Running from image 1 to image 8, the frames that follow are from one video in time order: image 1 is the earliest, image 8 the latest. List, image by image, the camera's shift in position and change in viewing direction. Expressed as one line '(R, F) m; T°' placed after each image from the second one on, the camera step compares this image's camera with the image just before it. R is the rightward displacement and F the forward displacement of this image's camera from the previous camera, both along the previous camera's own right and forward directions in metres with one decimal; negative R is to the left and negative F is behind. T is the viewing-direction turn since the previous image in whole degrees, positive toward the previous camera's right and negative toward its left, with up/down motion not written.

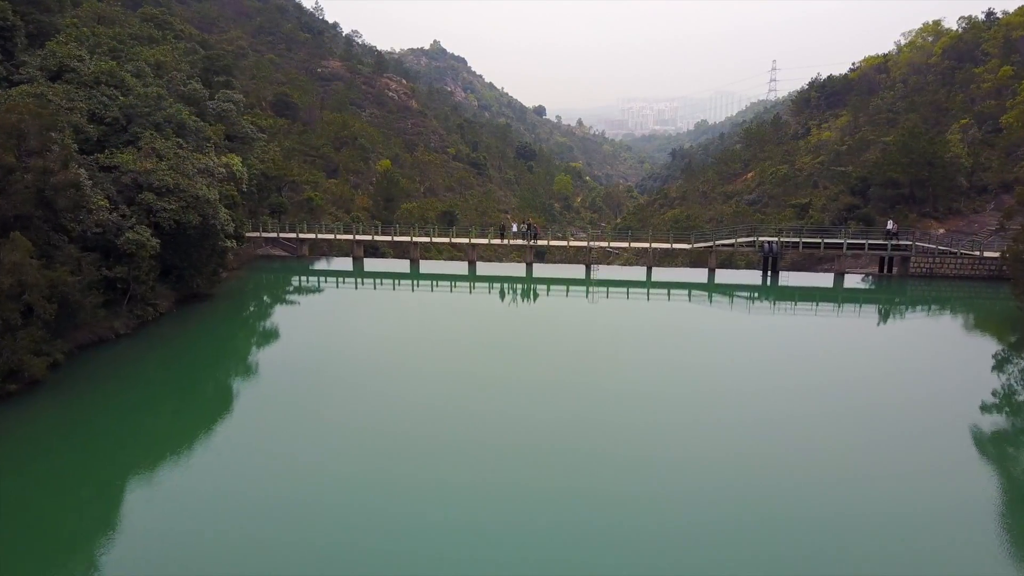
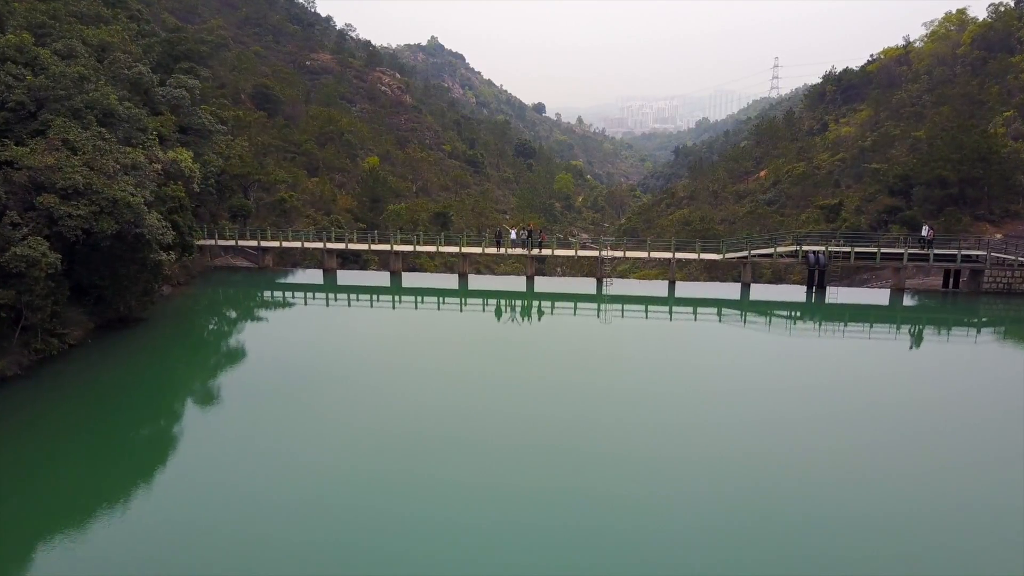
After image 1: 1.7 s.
(0.0, +3.7) m; 0°
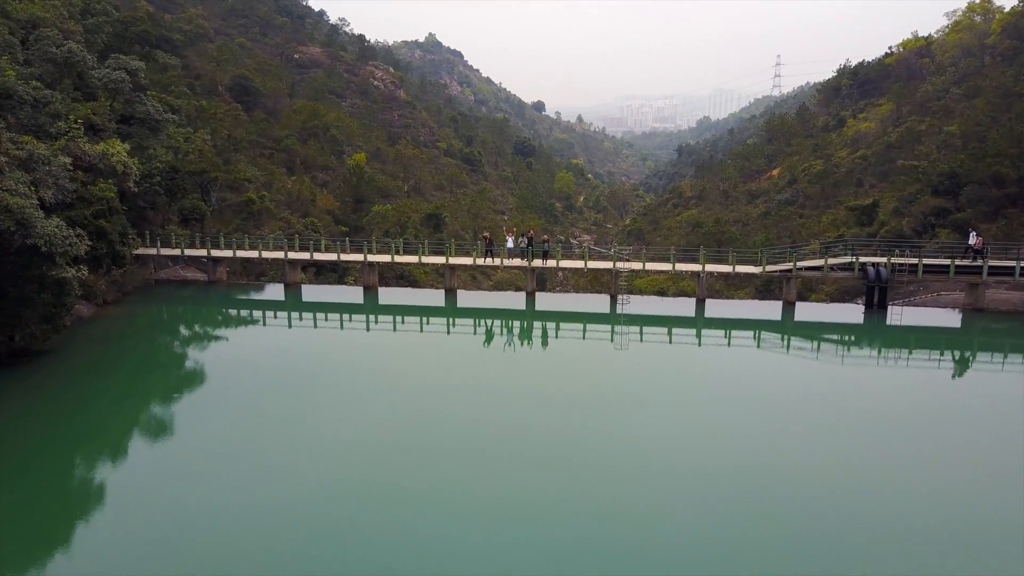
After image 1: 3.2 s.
(+0.1, +3.5) m; 0°
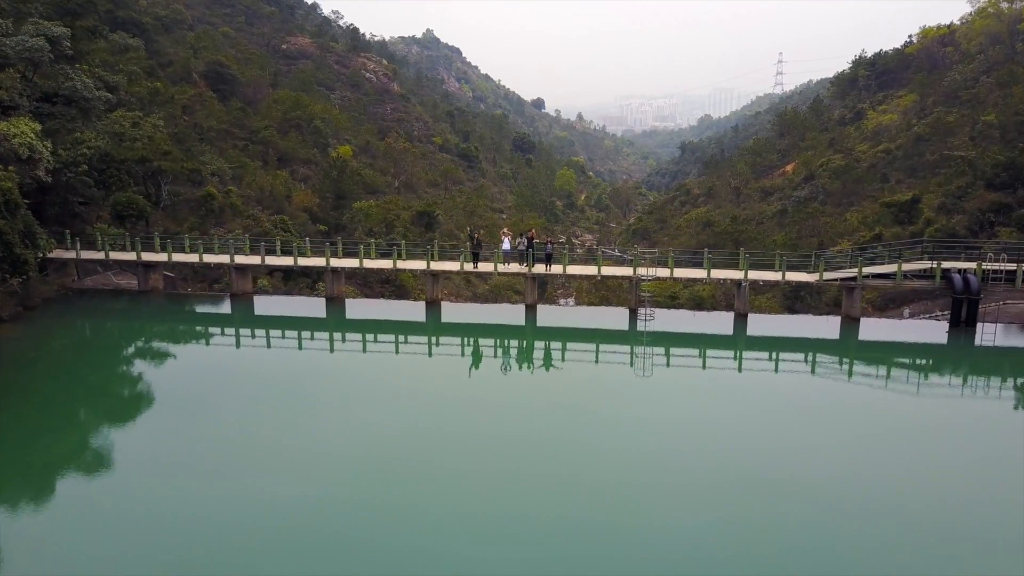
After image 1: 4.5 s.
(+0.1, +3.3) m; 0°
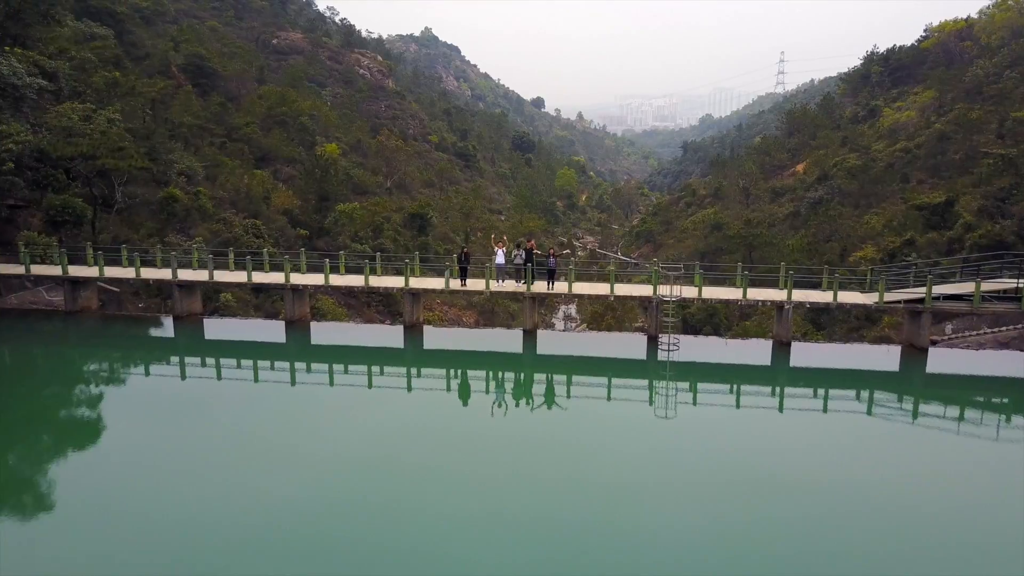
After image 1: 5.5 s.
(+0.1, +2.4) m; 0°
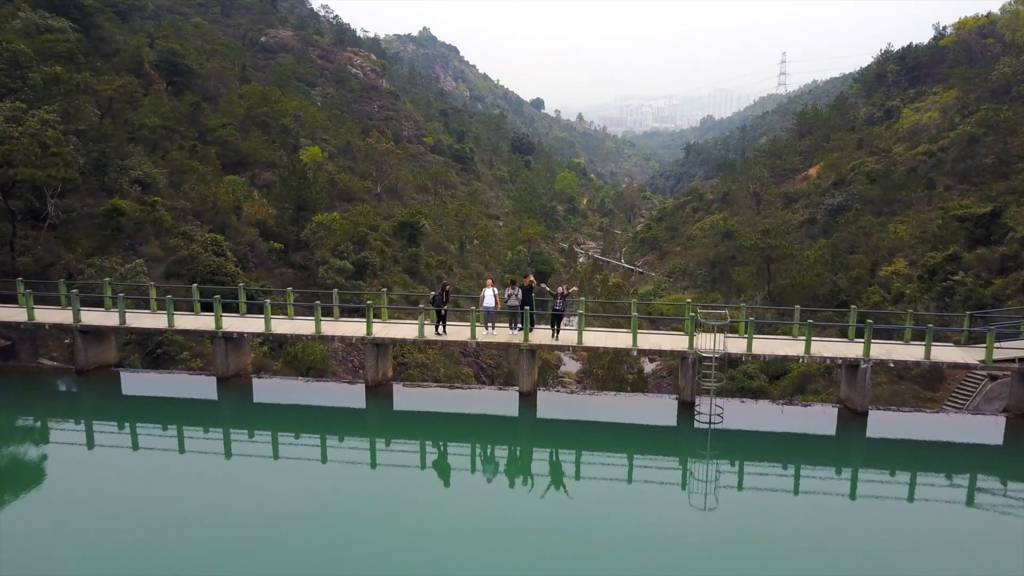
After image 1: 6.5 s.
(+0.1, +2.7) m; 0°
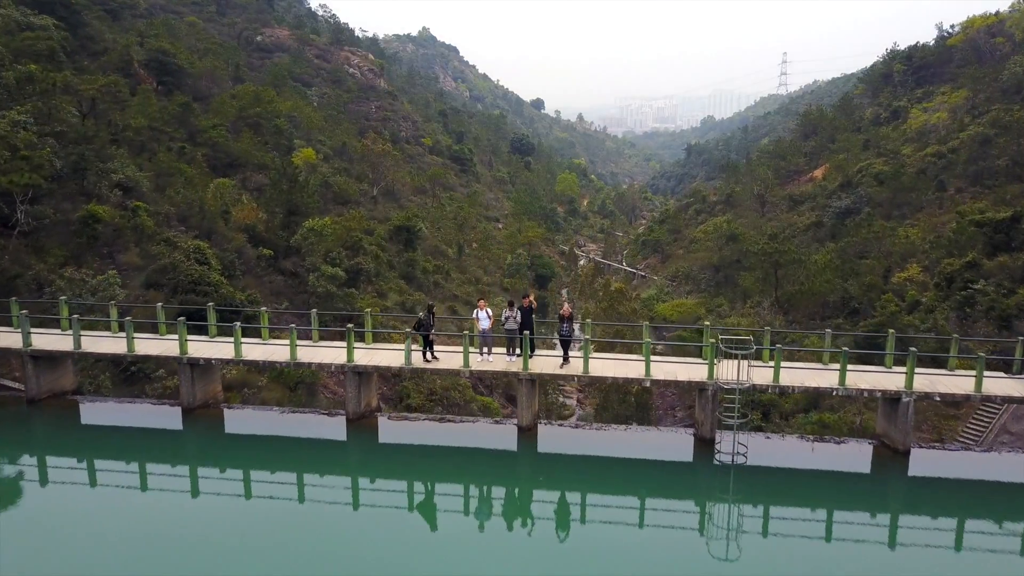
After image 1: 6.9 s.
(0.0, +1.0) m; 0°
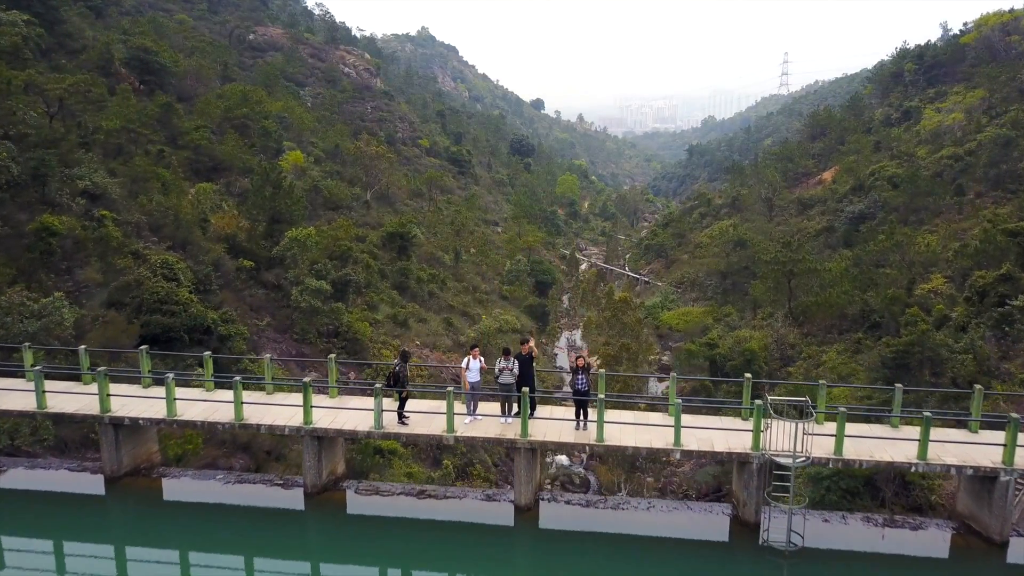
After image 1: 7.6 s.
(0.0, +1.6) m; 0°
